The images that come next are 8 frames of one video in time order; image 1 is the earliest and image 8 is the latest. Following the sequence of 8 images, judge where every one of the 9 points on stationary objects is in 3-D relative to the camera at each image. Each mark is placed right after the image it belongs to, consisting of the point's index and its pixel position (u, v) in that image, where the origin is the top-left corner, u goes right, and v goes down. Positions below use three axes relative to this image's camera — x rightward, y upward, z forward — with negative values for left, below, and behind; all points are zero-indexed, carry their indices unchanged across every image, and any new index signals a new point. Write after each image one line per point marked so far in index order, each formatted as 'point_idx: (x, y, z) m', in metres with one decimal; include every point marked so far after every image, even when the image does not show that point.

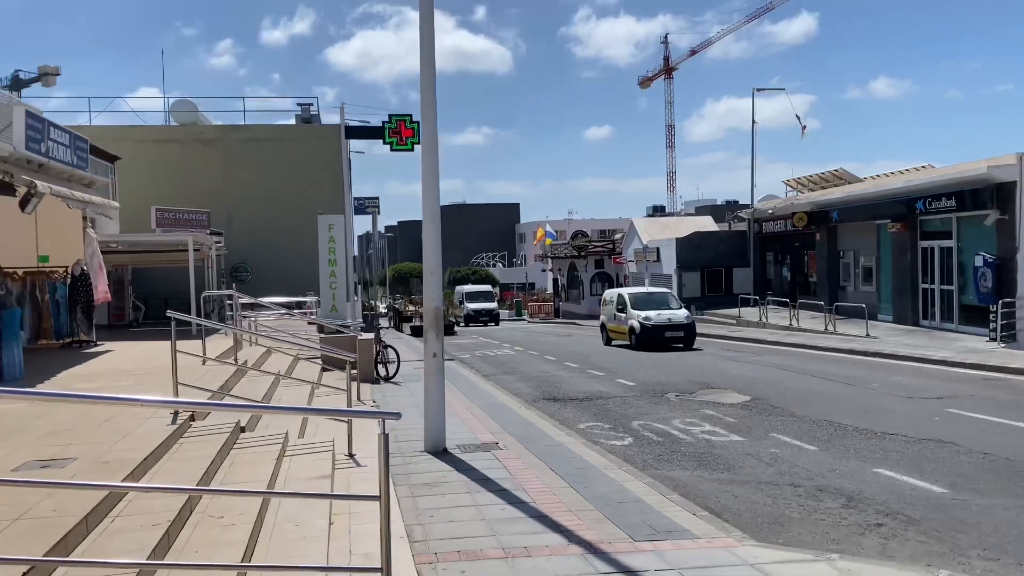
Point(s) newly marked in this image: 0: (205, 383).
0: (-3.6, -1.1, +9.7) m
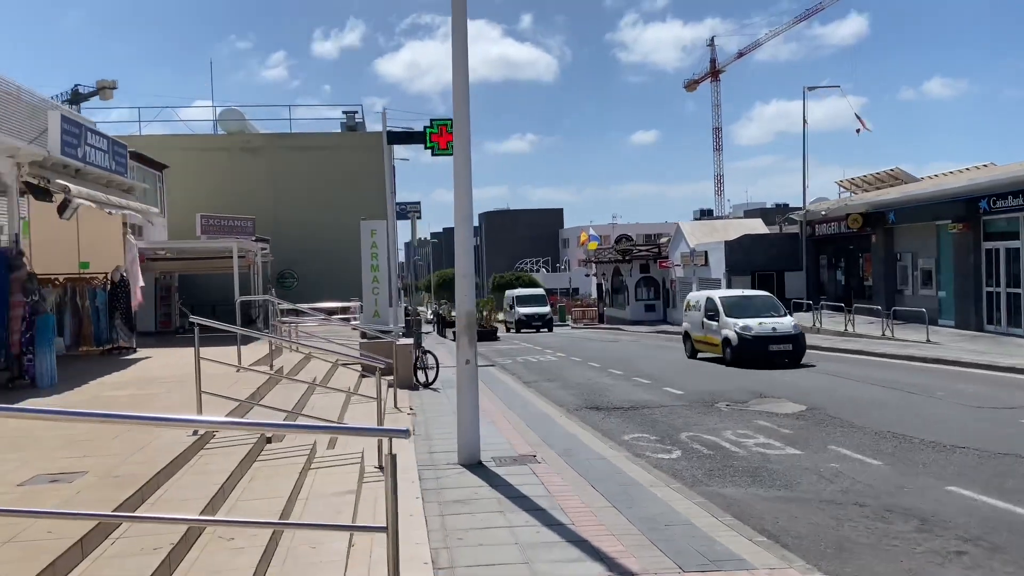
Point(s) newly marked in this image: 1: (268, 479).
0: (-3.1, -1.2, +9.4) m
1: (-1.8, -1.5, +6.3) m
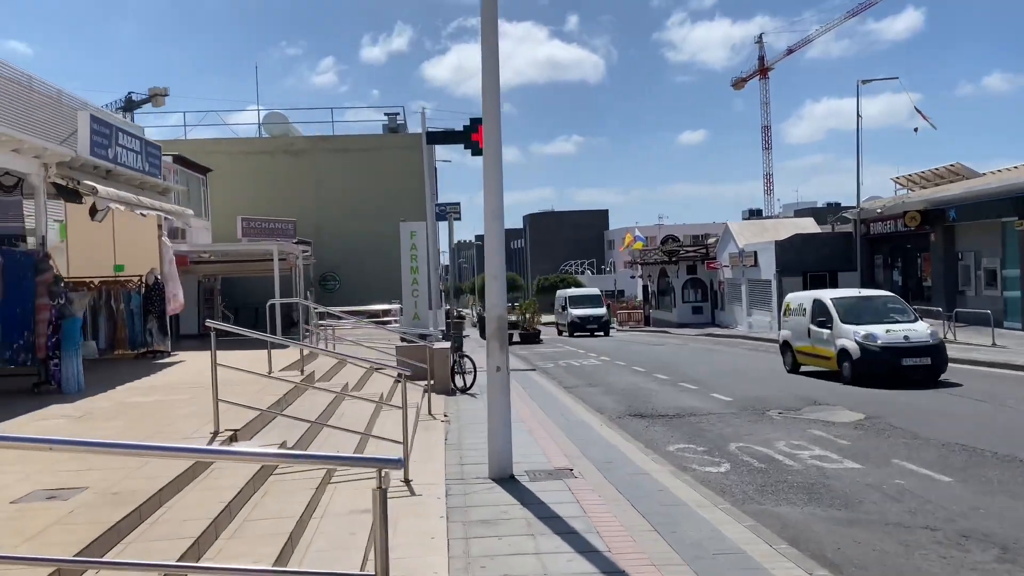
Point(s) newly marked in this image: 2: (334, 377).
0: (-2.7, -1.2, +9.1) m
1: (-1.6, -1.5, +5.9) m
2: (-2.7, -1.4, +12.4) m
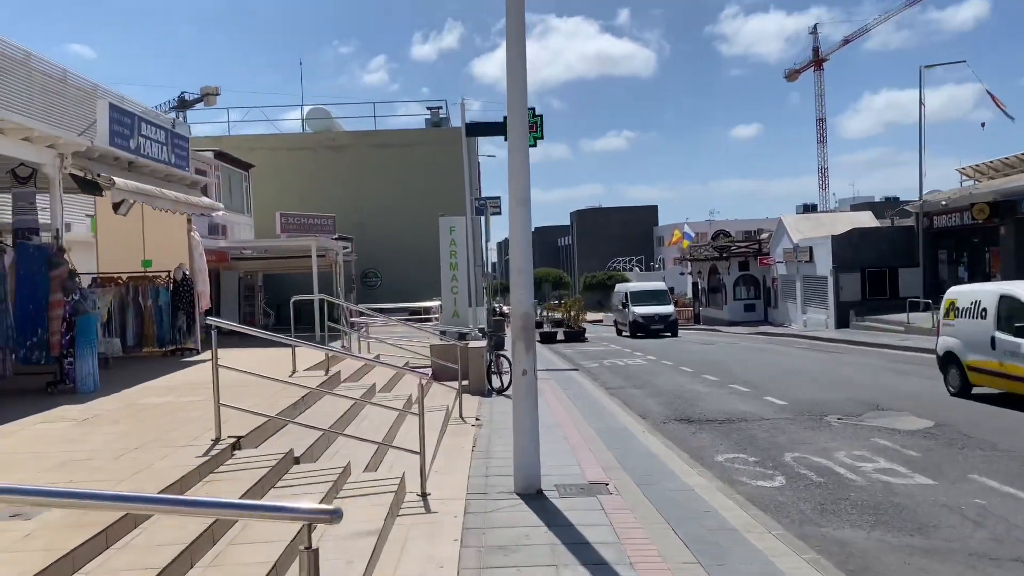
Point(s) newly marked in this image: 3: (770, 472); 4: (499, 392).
0: (-2.4, -1.2, +8.5) m
1: (-1.5, -1.4, +5.3) m
2: (-2.1, -1.3, +11.9) m
3: (+2.6, -1.9, +8.4) m
4: (-0.2, -1.8, +14.1) m
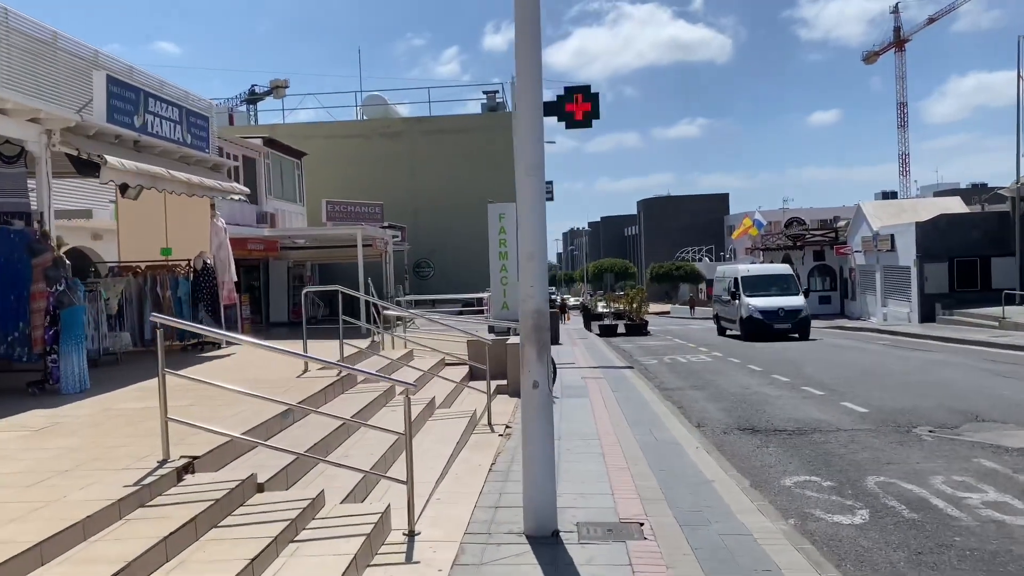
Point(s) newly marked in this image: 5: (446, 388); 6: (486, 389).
0: (-2.2, -1.1, +7.4) m
1: (-1.5, -1.4, +4.1) m
2: (-1.6, -1.2, +10.7) m
3: (+2.8, -1.8, +6.9) m
4: (+0.4, -1.6, +12.8) m
5: (-0.9, -1.3, +10.7) m
6: (-0.4, -1.3, +10.8) m
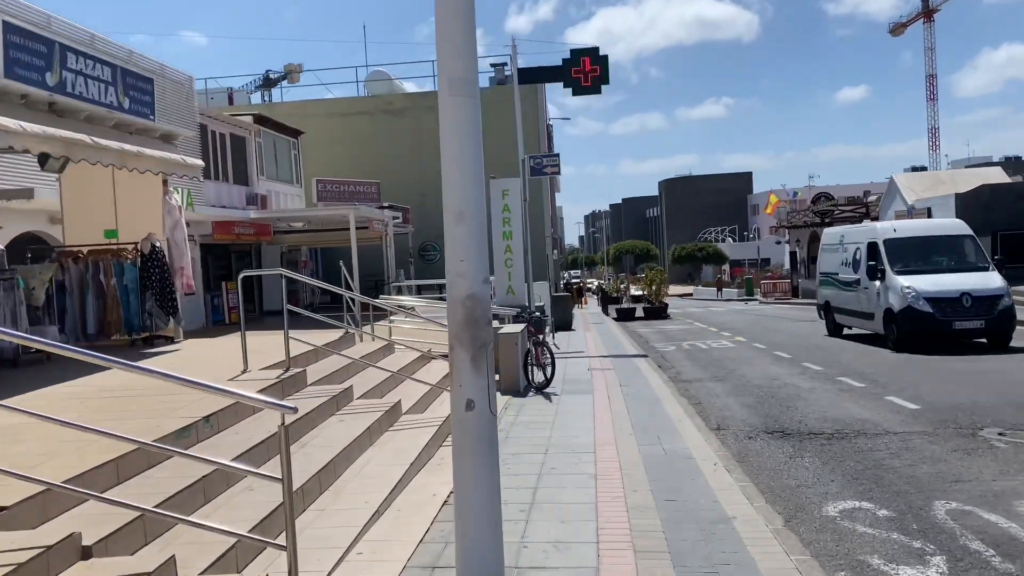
0: (-2.5, -1.0, +5.9) m
1: (-1.9, -1.3, +2.5) m
2: (-1.8, -1.0, +9.2) m
3: (+2.5, -1.6, +5.2) m
4: (+0.3, -1.4, +11.2) m
5: (-1.0, -1.1, +9.1) m
6: (-0.5, -1.1, +9.1) m
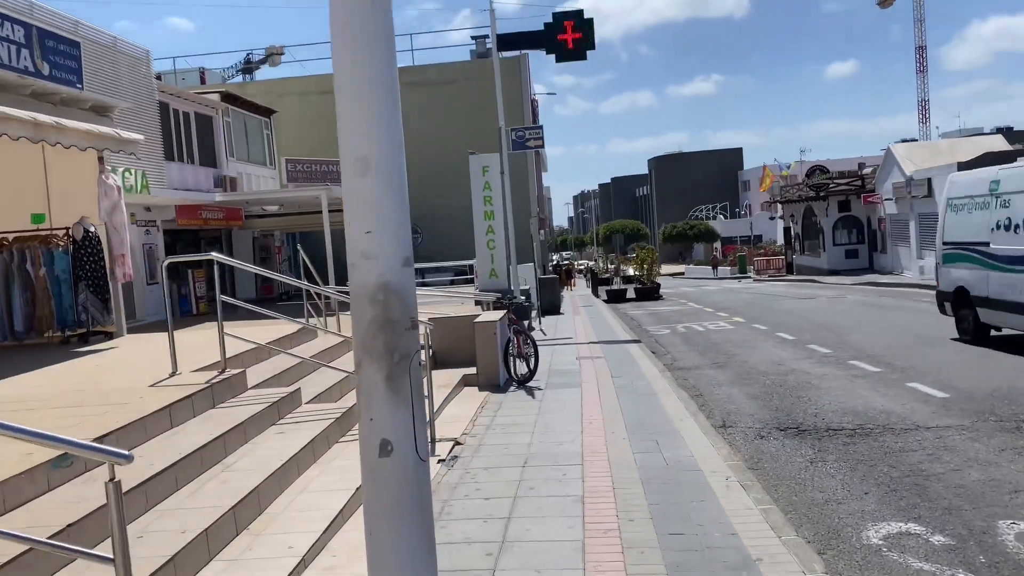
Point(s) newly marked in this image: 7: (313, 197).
0: (-2.6, -0.9, +4.7) m
1: (-2.0, -1.3, +1.4) m
2: (-2.0, -0.8, +8.0) m
3: (+2.4, -1.5, +4.1) m
4: (+0.1, -1.1, +10.0) m
5: (-1.3, -1.0, +8.0) m
6: (-0.8, -1.0, +8.0) m
7: (-4.7, +2.1, +19.6) m
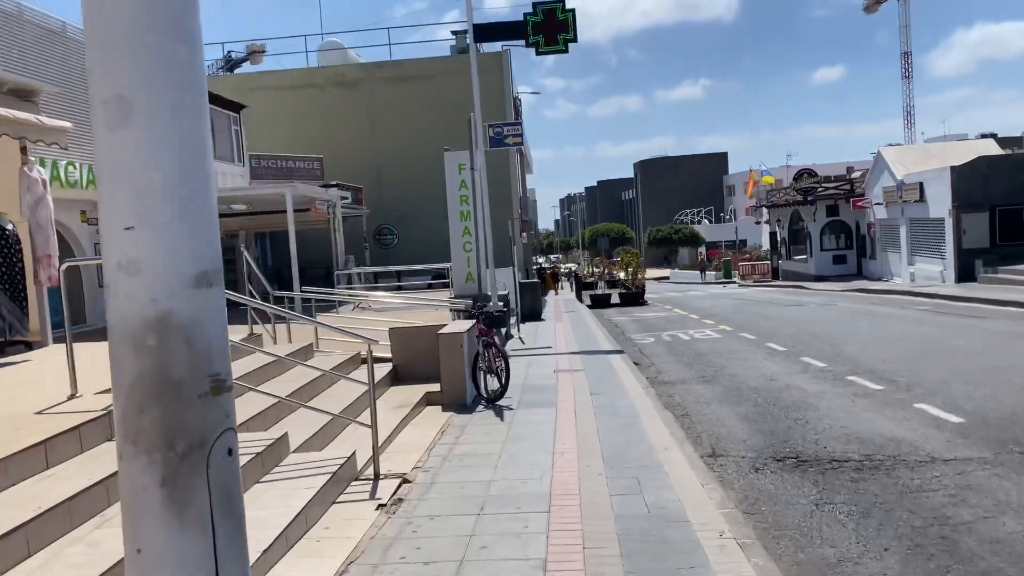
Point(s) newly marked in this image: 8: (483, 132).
0: (-2.9, -1.0, +3.6) m
1: (-2.2, -1.4, +0.3) m
2: (-2.4, -0.9, +7.0) m
3: (+2.1, -1.6, +3.1) m
4: (-0.3, -1.2, +9.1) m
5: (-1.6, -1.0, +7.0) m
6: (-1.1, -1.0, +7.0) m
7: (-5.2, +2.0, +18.5) m
8: (-0.6, +3.4, +18.1) m
